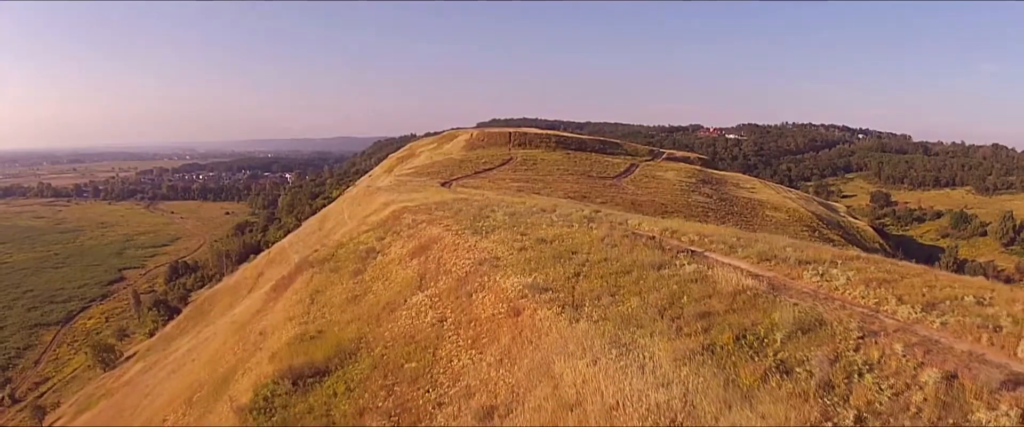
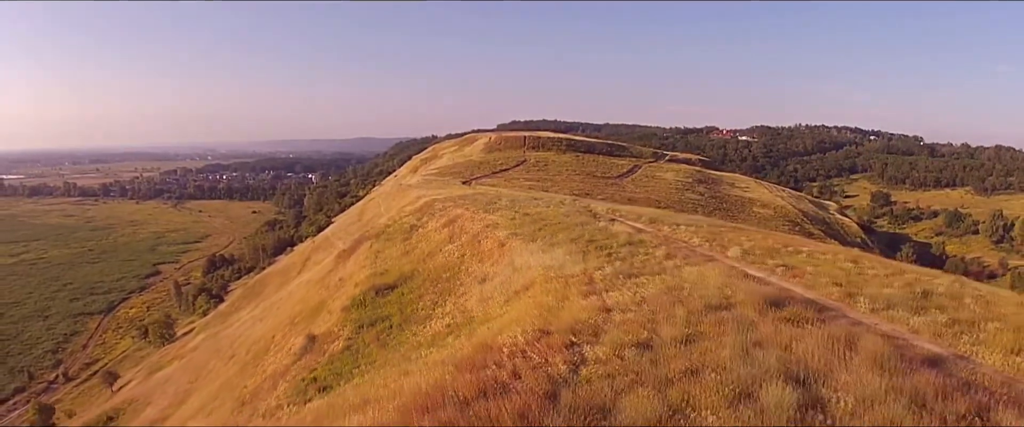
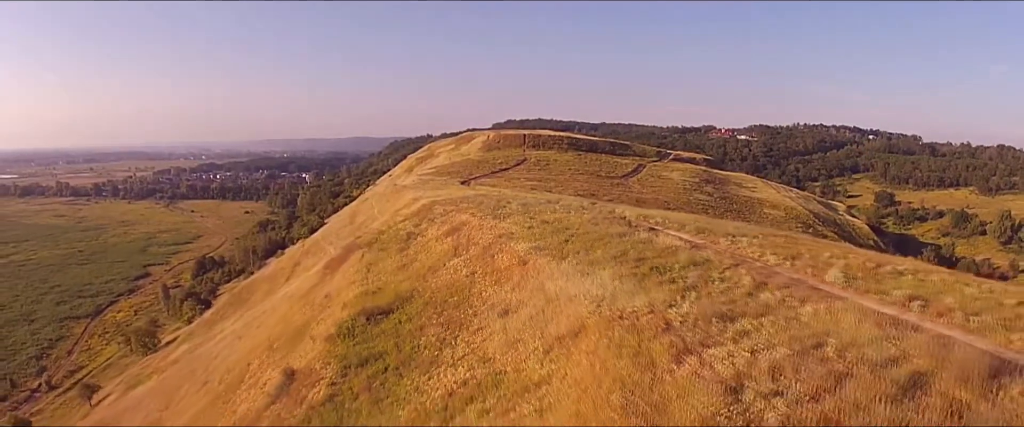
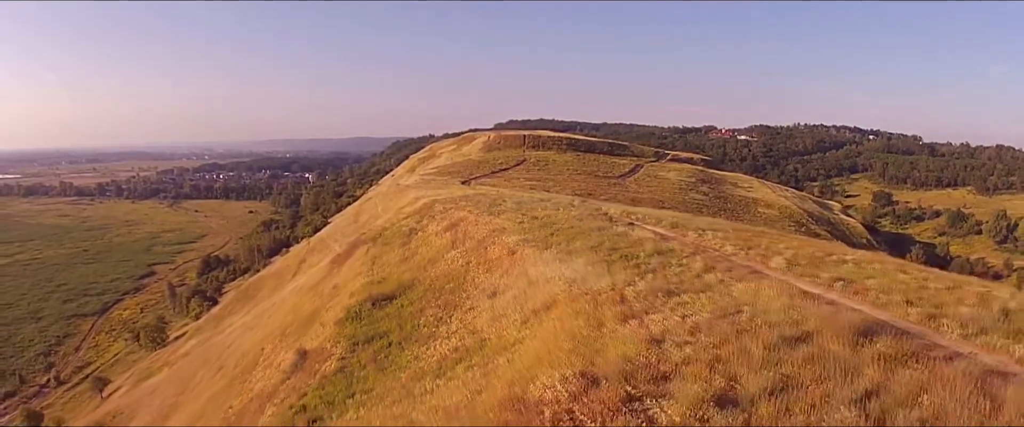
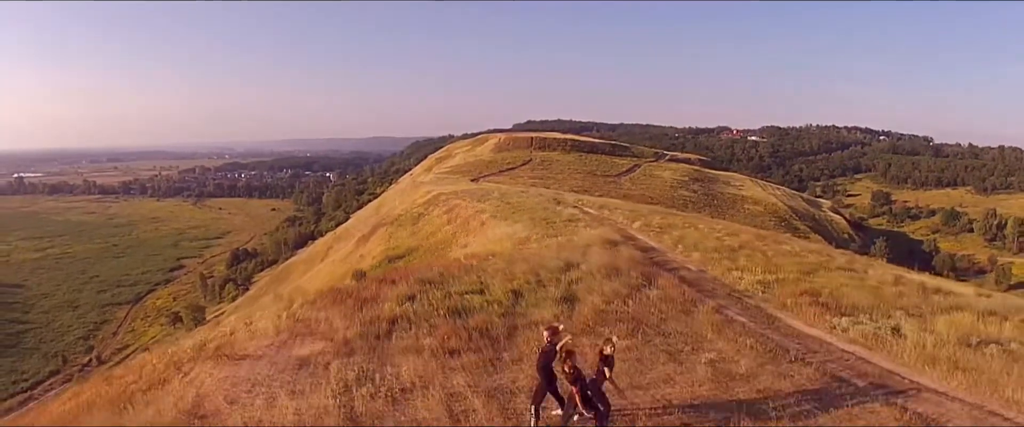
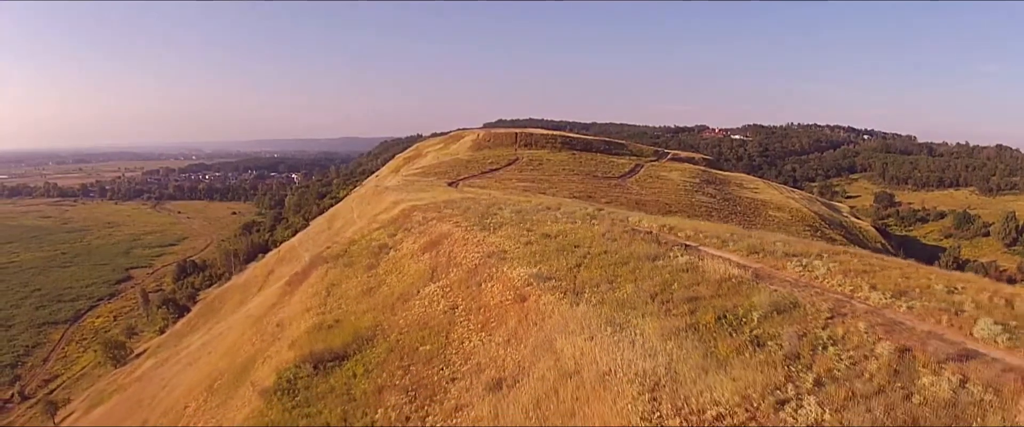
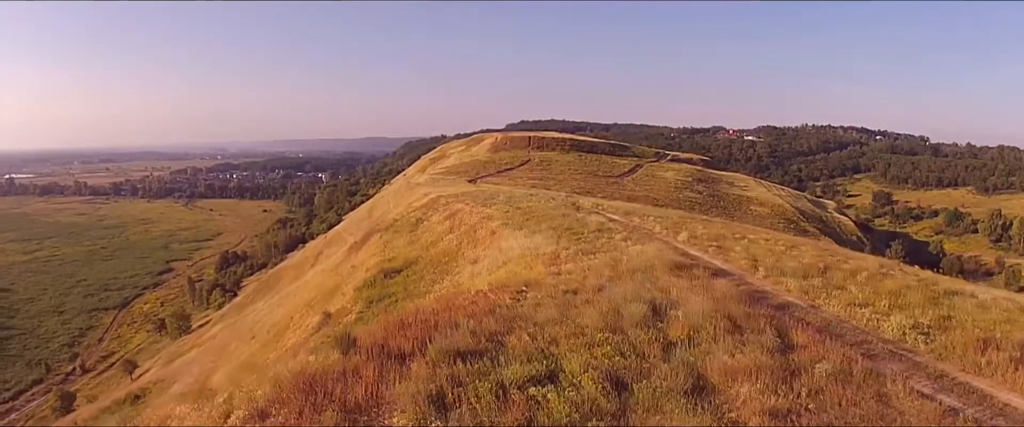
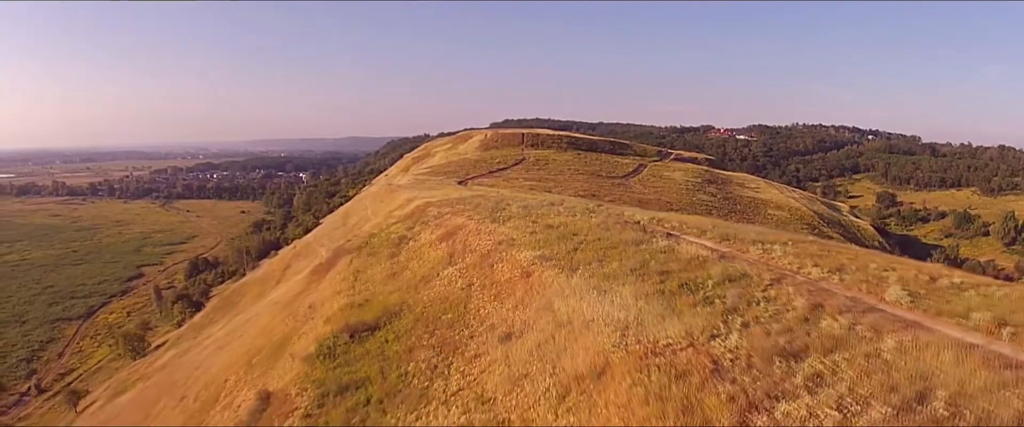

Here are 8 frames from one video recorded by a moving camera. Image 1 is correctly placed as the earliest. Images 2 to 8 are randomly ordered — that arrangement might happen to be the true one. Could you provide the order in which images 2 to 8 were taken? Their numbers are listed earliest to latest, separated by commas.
6, 8, 3, 4, 2, 7, 5
